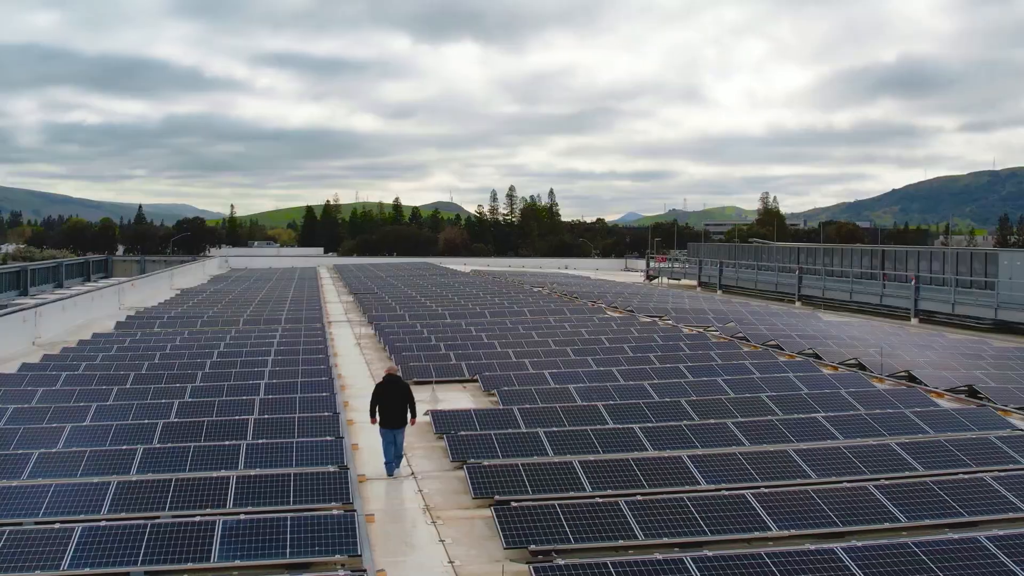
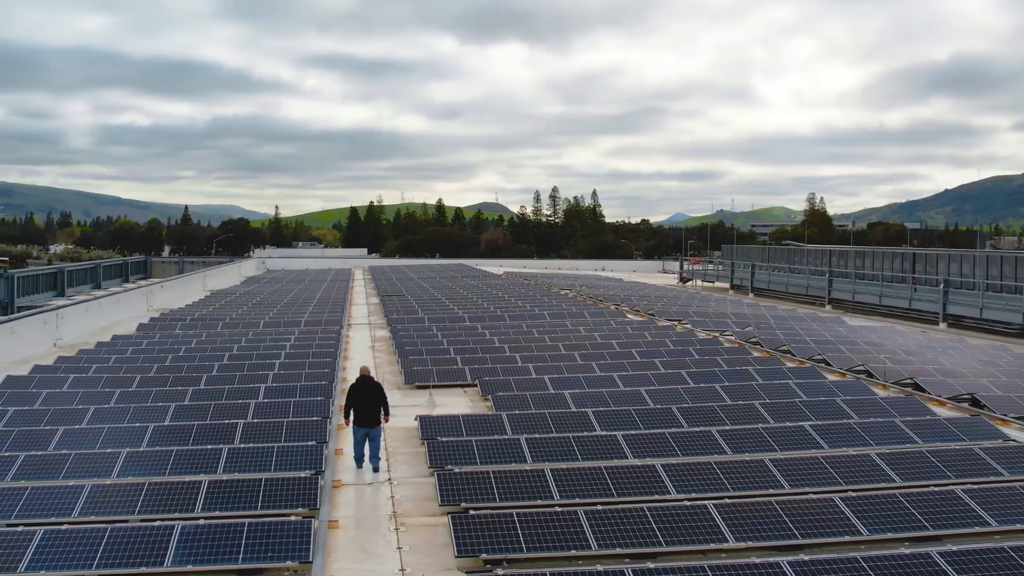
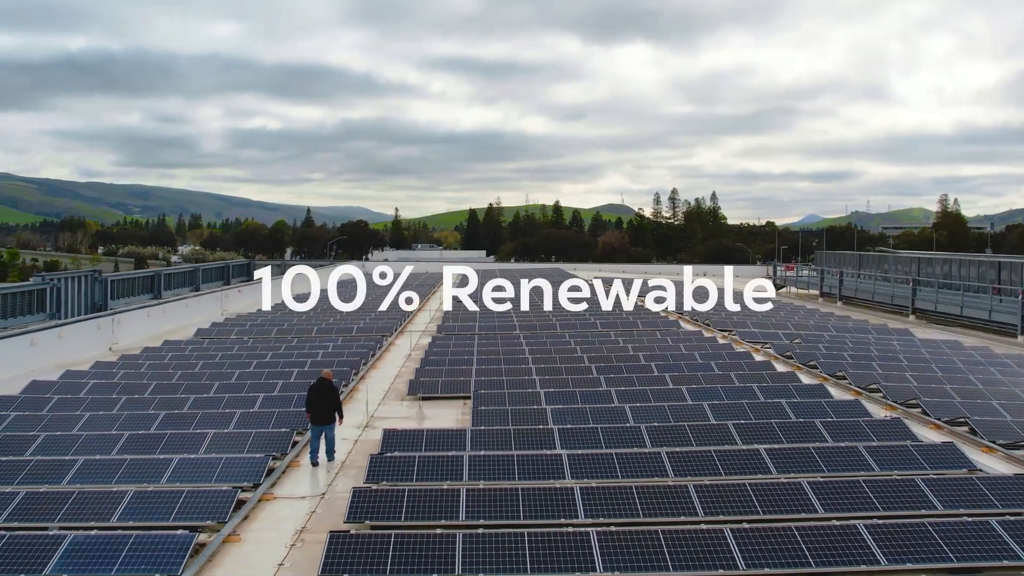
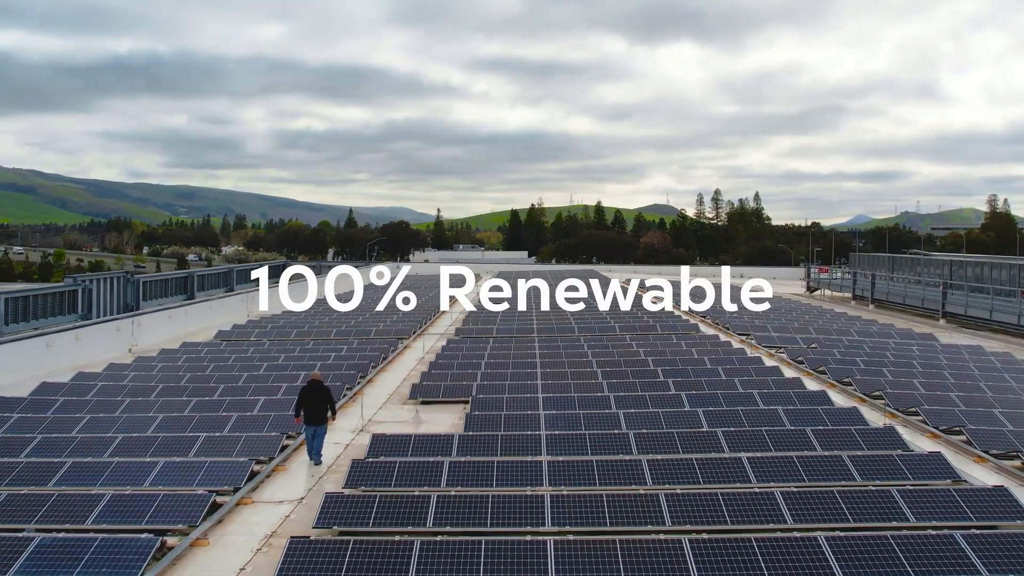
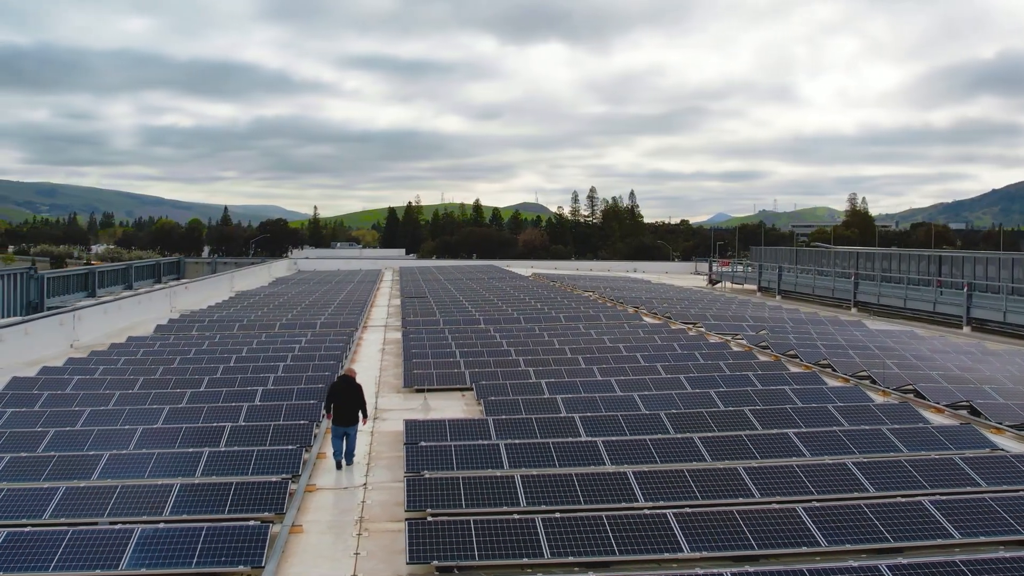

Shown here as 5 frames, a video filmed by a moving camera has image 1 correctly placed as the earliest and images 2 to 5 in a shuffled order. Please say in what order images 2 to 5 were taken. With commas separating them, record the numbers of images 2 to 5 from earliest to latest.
2, 5, 3, 4
